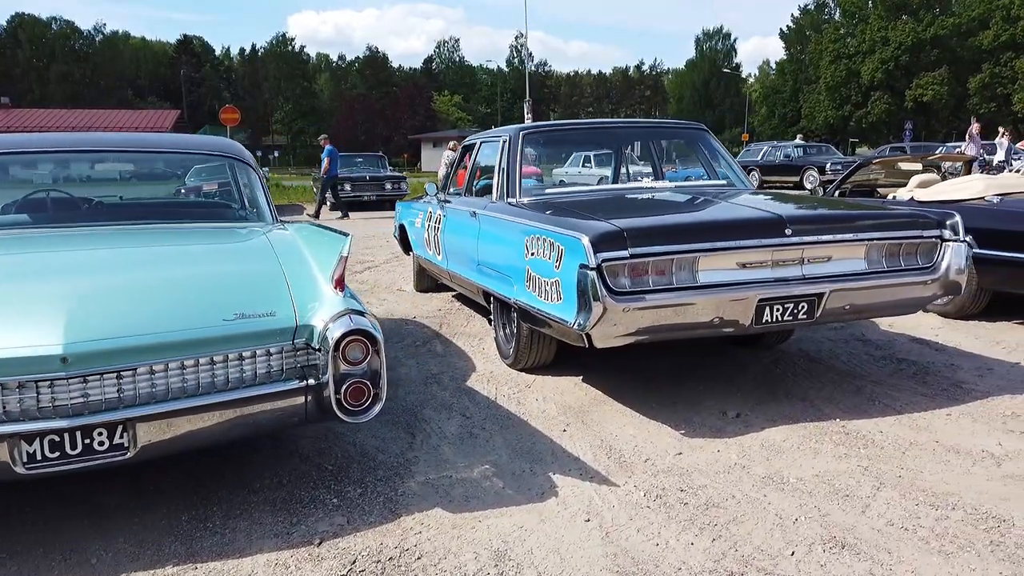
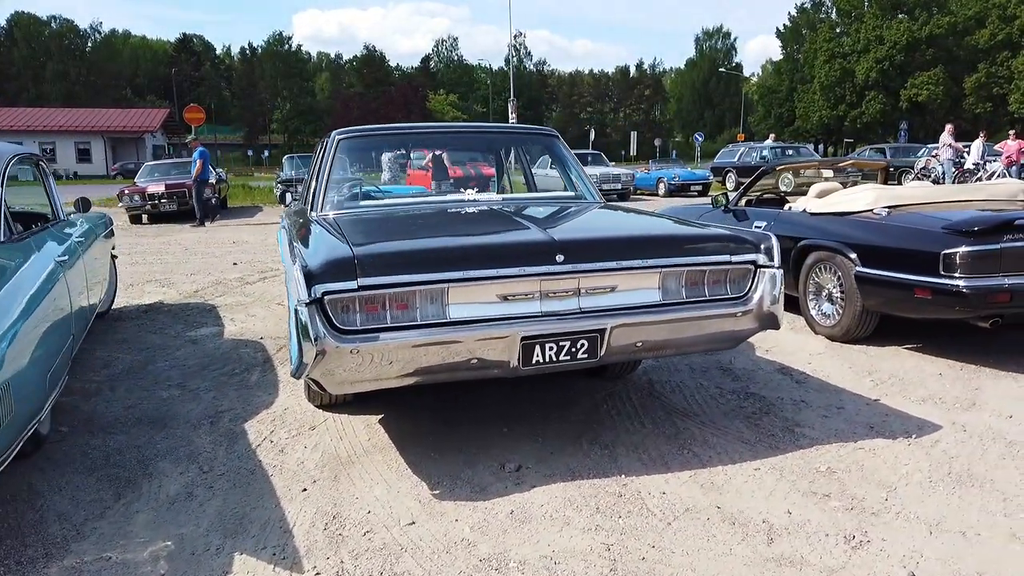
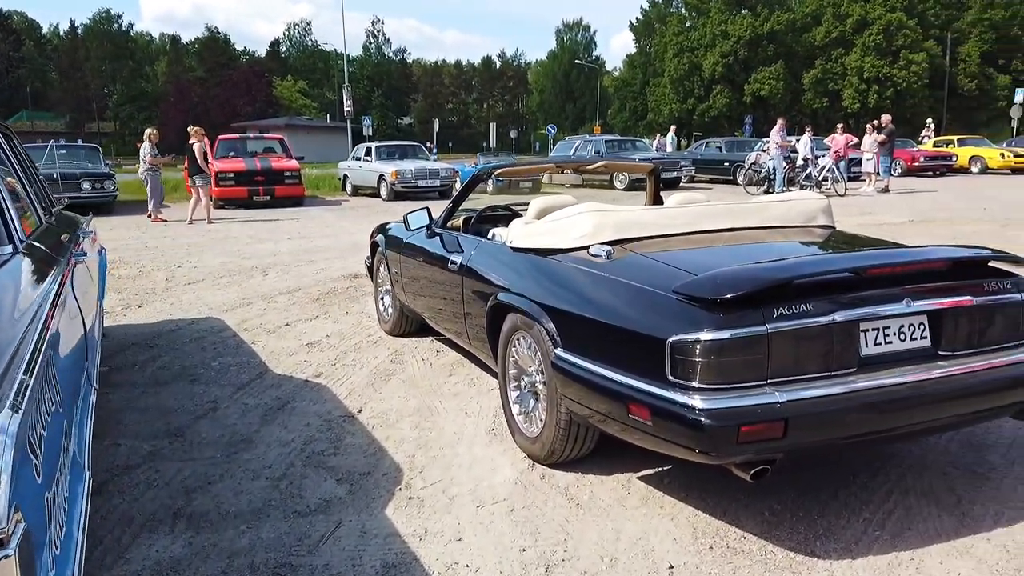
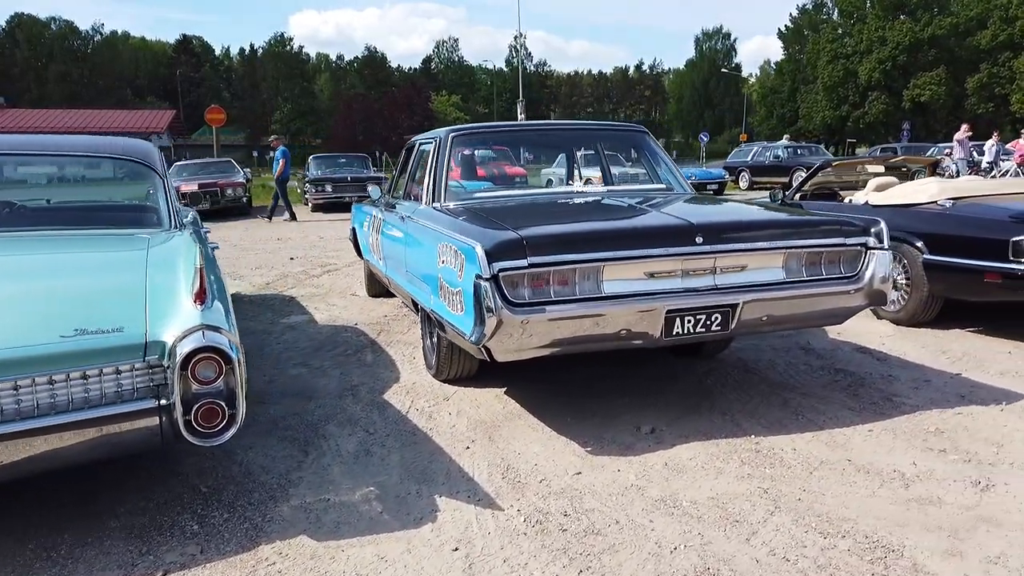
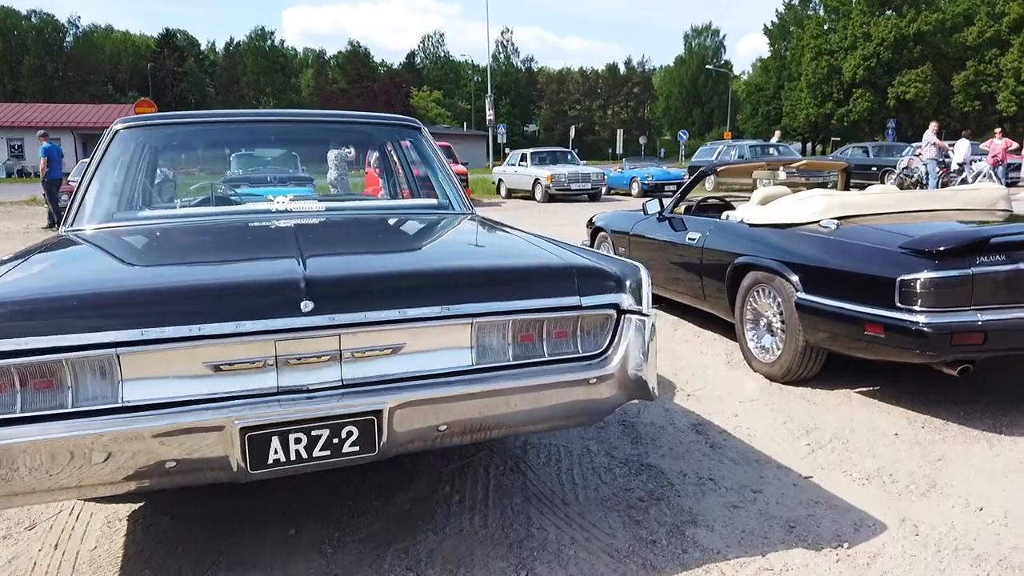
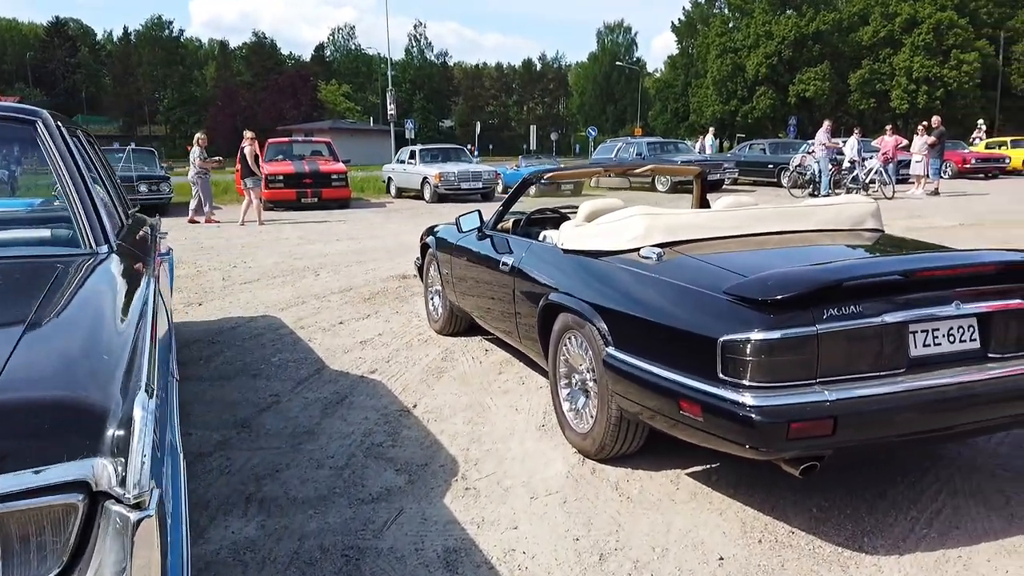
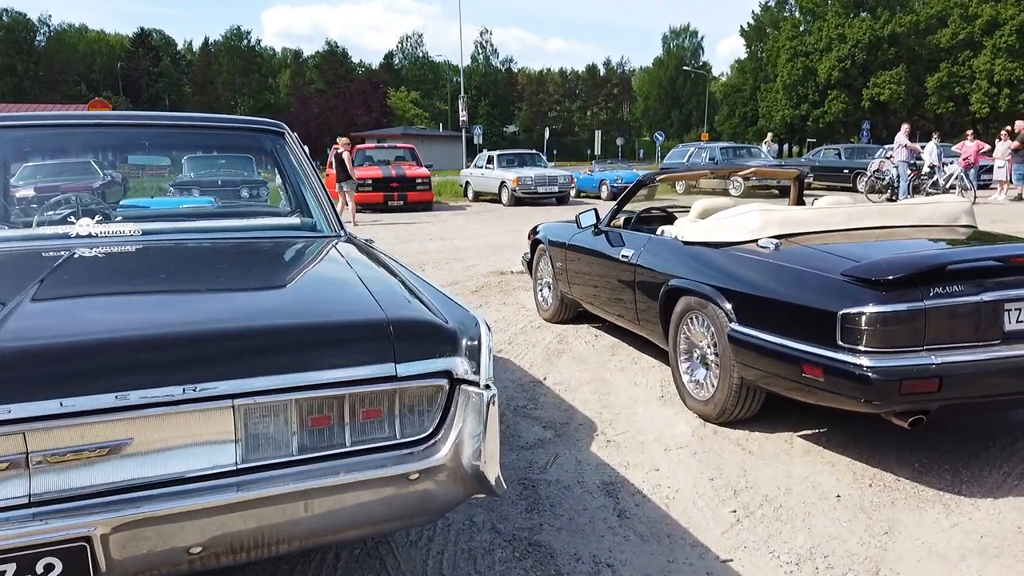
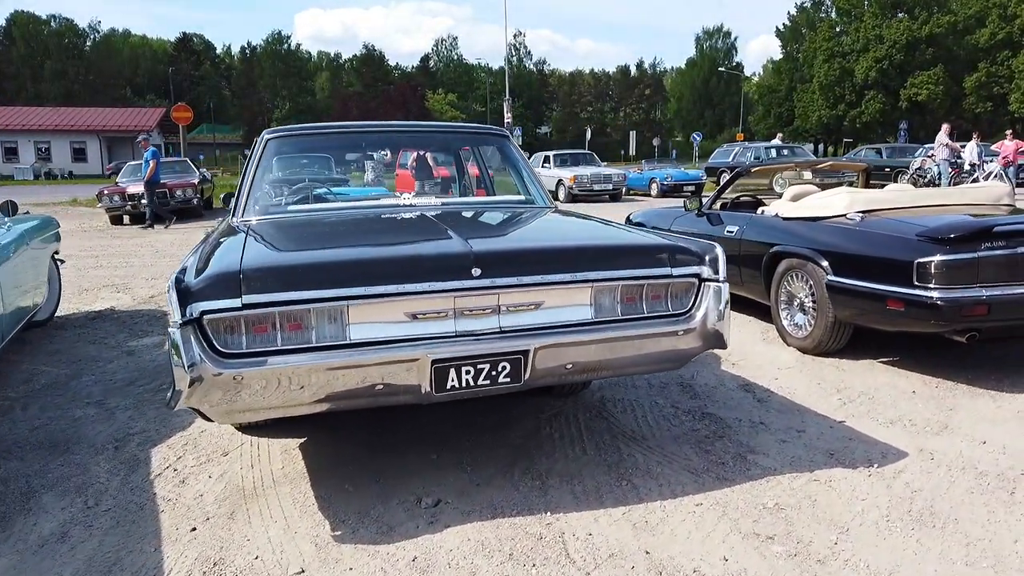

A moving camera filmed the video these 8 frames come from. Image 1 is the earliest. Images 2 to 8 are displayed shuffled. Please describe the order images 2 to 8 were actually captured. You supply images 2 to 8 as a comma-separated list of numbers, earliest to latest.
4, 2, 8, 5, 7, 6, 3
